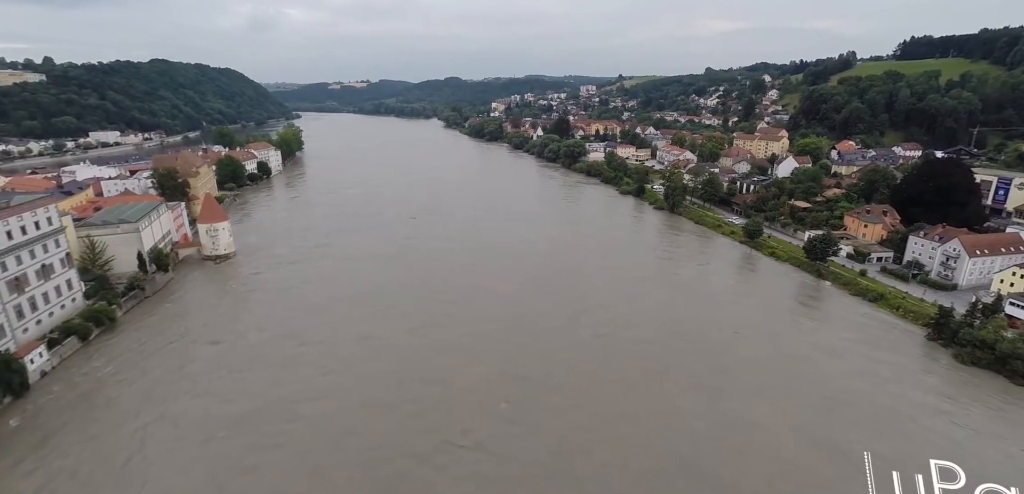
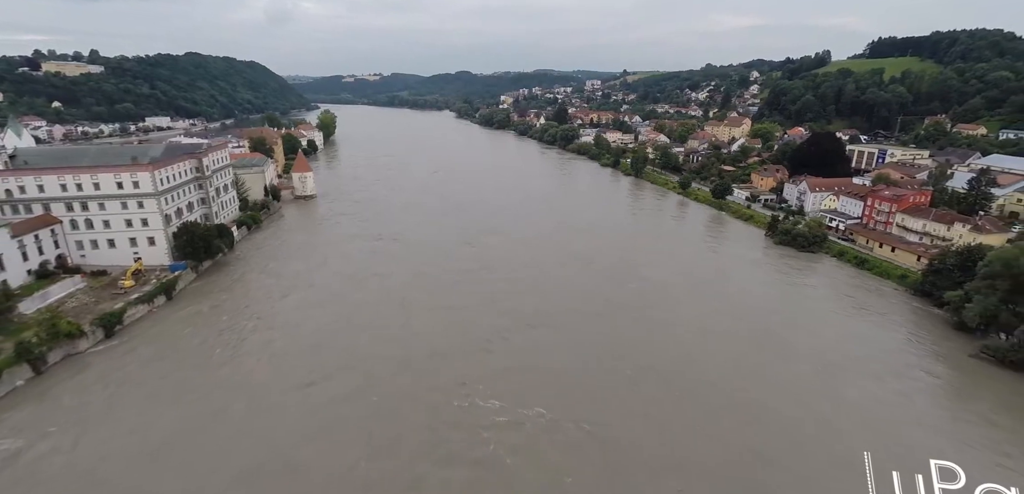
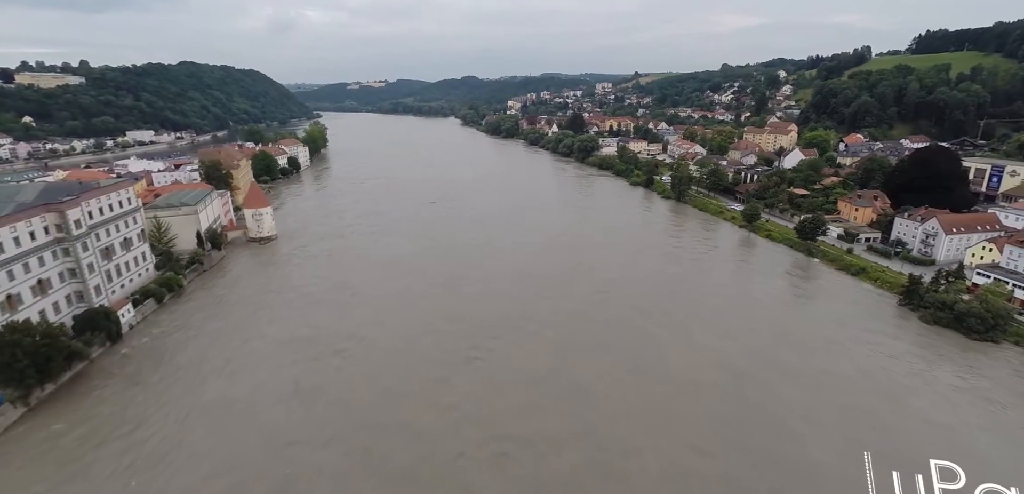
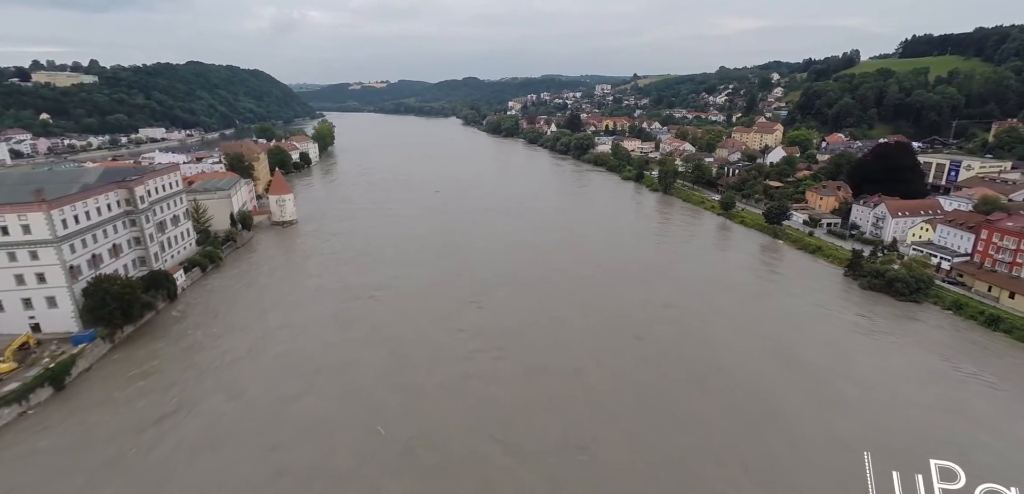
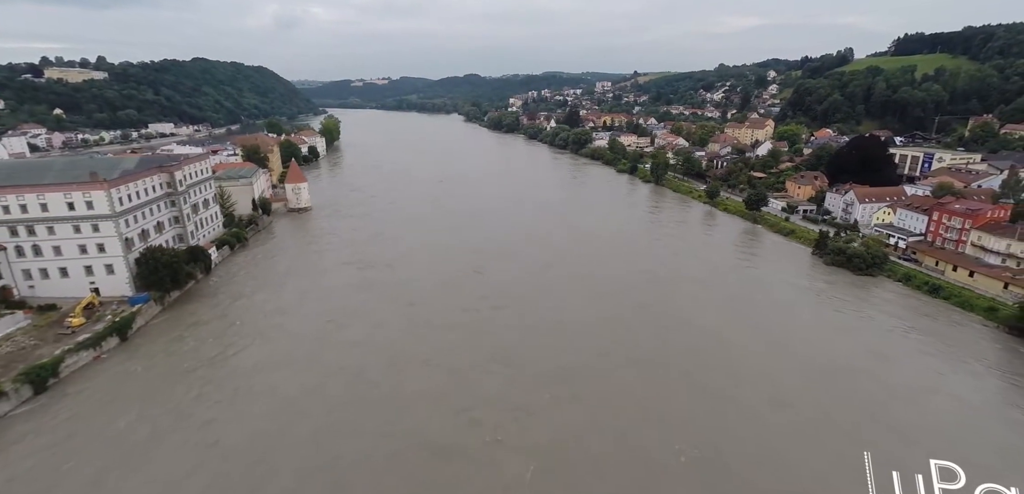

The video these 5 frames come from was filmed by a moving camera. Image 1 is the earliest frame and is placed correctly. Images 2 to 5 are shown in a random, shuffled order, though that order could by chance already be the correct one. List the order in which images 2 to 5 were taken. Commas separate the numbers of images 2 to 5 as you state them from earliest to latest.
3, 4, 5, 2
